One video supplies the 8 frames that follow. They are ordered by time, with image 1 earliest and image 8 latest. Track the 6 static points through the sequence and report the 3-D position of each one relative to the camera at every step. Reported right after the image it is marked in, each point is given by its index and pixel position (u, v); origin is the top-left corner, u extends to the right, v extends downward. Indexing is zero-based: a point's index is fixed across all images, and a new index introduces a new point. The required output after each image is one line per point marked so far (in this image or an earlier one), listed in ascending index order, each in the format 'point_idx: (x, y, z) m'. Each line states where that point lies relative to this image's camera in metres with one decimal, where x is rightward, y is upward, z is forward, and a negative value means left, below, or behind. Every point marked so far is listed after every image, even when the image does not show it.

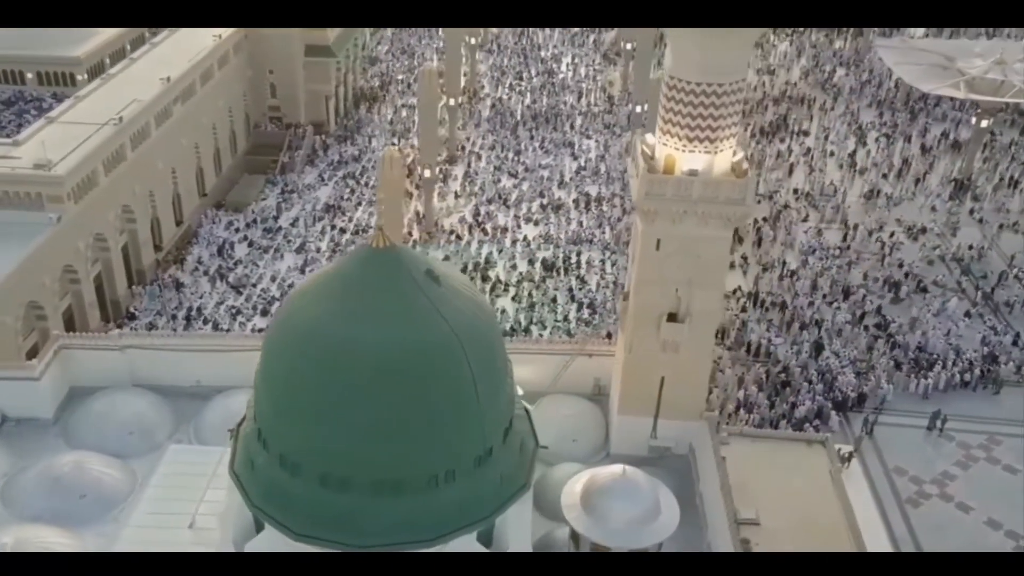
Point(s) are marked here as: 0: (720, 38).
0: (+1.9, +2.4, +9.5) m
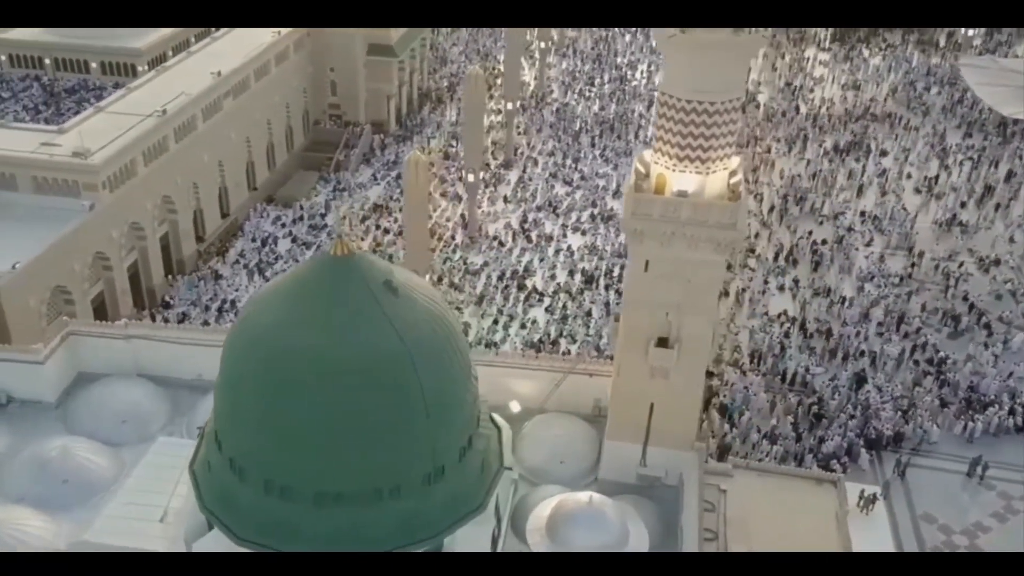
0: (+1.8, +2.1, +9.1) m
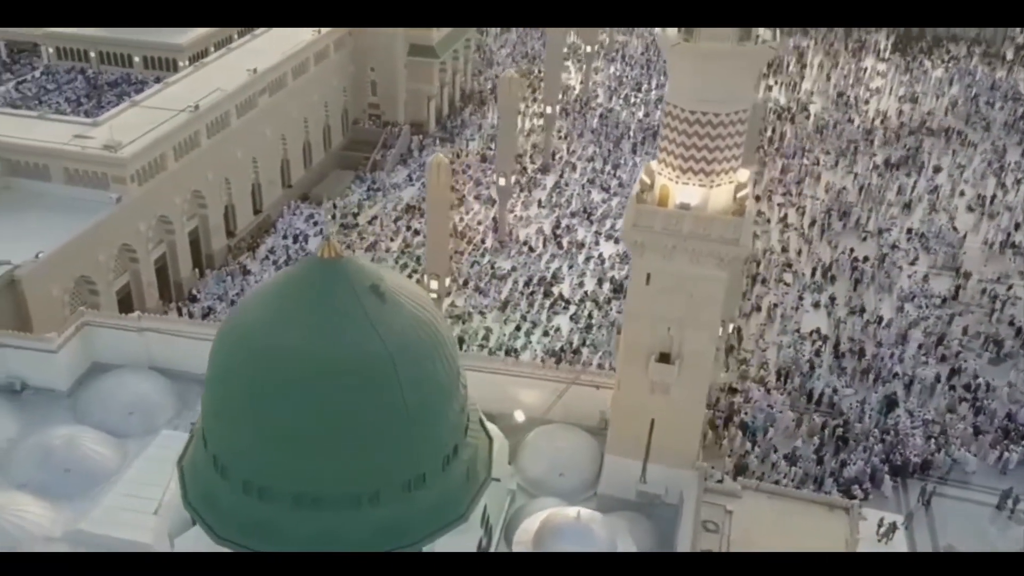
0: (+1.8, +2.0, +8.8) m
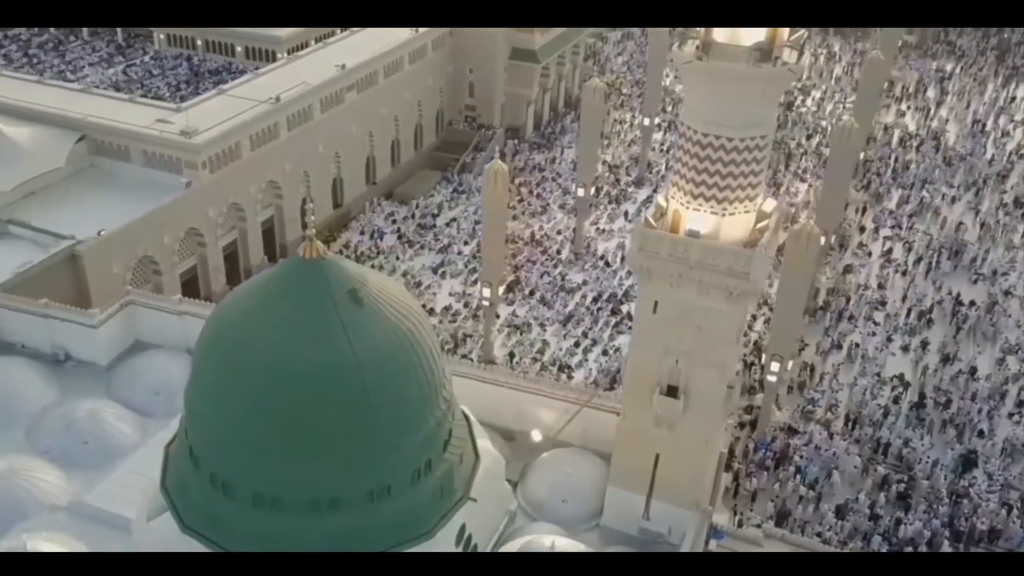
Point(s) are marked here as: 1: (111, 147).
0: (+1.8, +1.7, +8.2) m
1: (-6.0, +2.1, +15.0) m
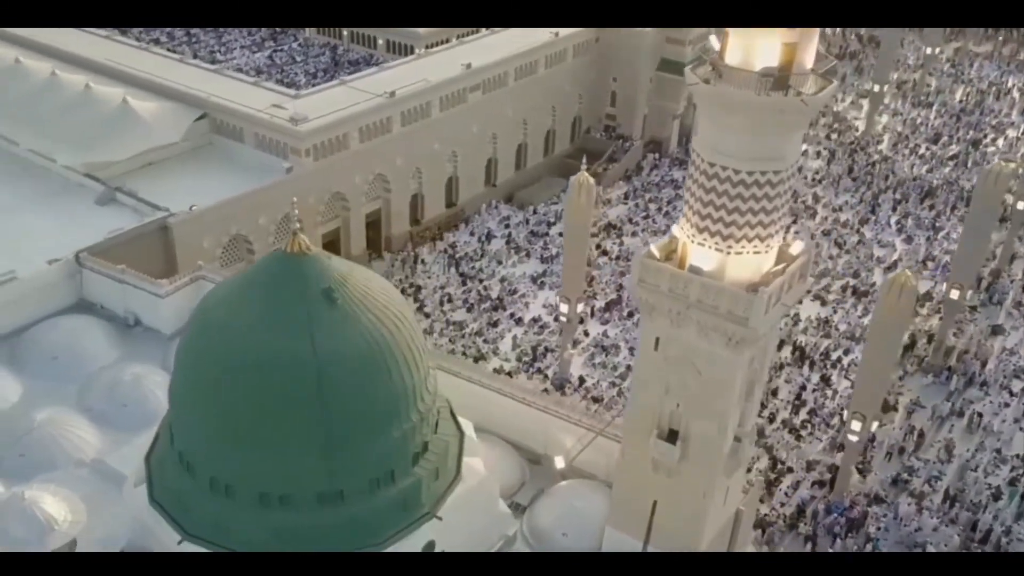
0: (+1.7, +1.3, +7.5) m
1: (-4.5, +2.5, +15.7) m
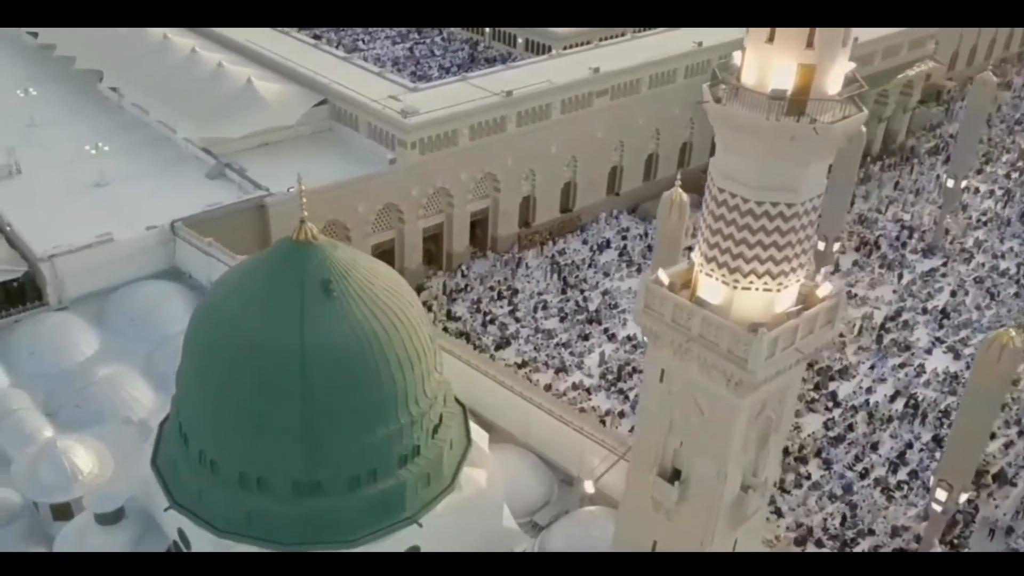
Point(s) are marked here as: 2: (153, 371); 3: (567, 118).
0: (+1.6, +1.1, +6.8) m
1: (-2.7, +2.8, +16.0) m
2: (-4.4, -1.0, +12.3) m
3: (+1.0, +3.0, +17.4) m
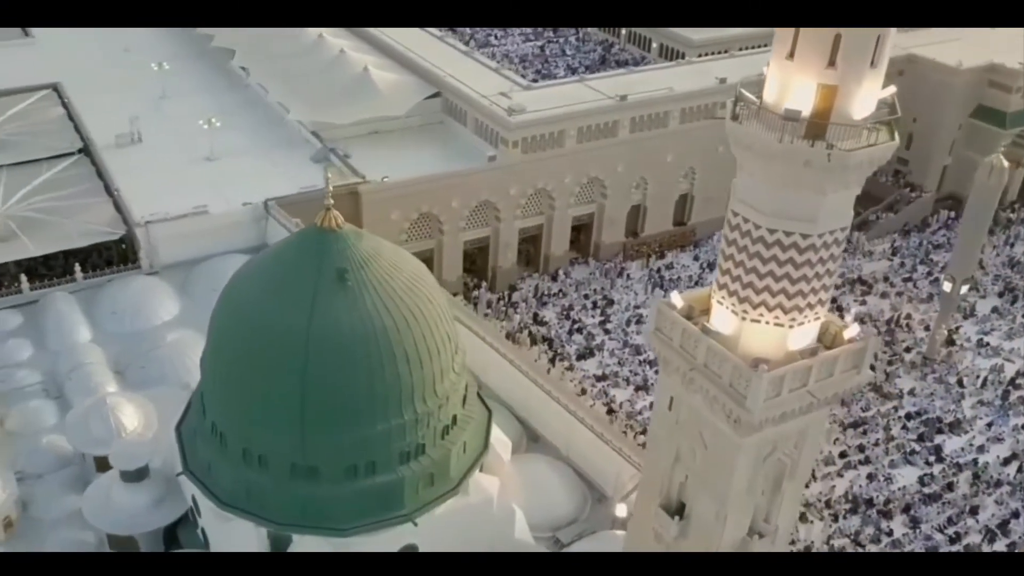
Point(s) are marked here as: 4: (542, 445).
0: (+1.5, +0.8, +6.3) m
1: (-0.9, +2.9, +16.1) m
2: (-3.6, -0.6, +12.7) m
3: (+3.0, +2.7, +16.8) m
4: (+0.3, -1.7, +10.9) m
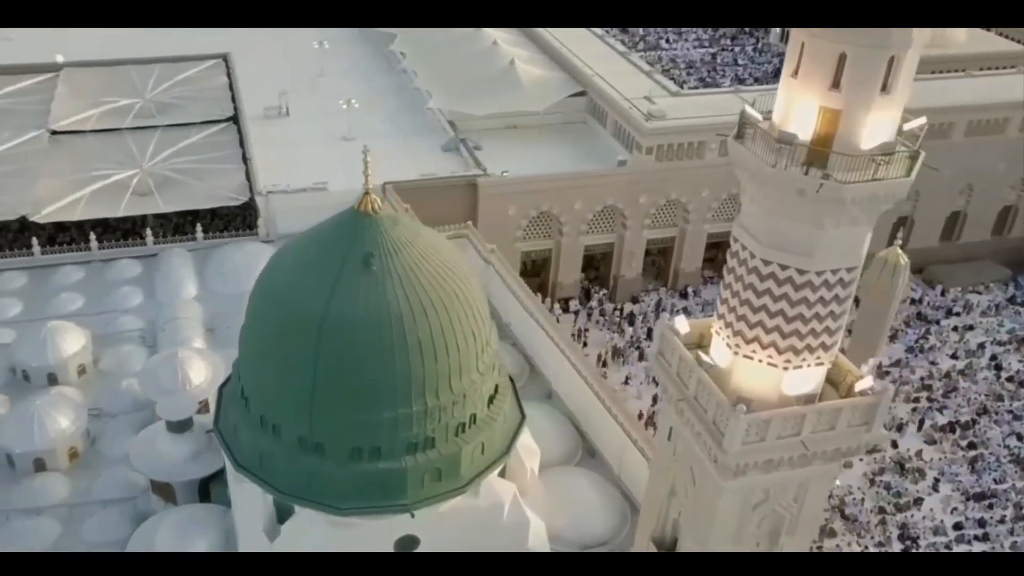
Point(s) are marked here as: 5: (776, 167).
0: (+1.4, +0.6, +5.7) m
1: (+1.4, +2.8, +15.8) m
2: (-2.4, -0.3, +13.1) m
3: (+5.3, +2.1, +15.6) m
4: (+0.9, -1.8, +10.5) m
5: (+1.4, +0.7, +5.4) m
